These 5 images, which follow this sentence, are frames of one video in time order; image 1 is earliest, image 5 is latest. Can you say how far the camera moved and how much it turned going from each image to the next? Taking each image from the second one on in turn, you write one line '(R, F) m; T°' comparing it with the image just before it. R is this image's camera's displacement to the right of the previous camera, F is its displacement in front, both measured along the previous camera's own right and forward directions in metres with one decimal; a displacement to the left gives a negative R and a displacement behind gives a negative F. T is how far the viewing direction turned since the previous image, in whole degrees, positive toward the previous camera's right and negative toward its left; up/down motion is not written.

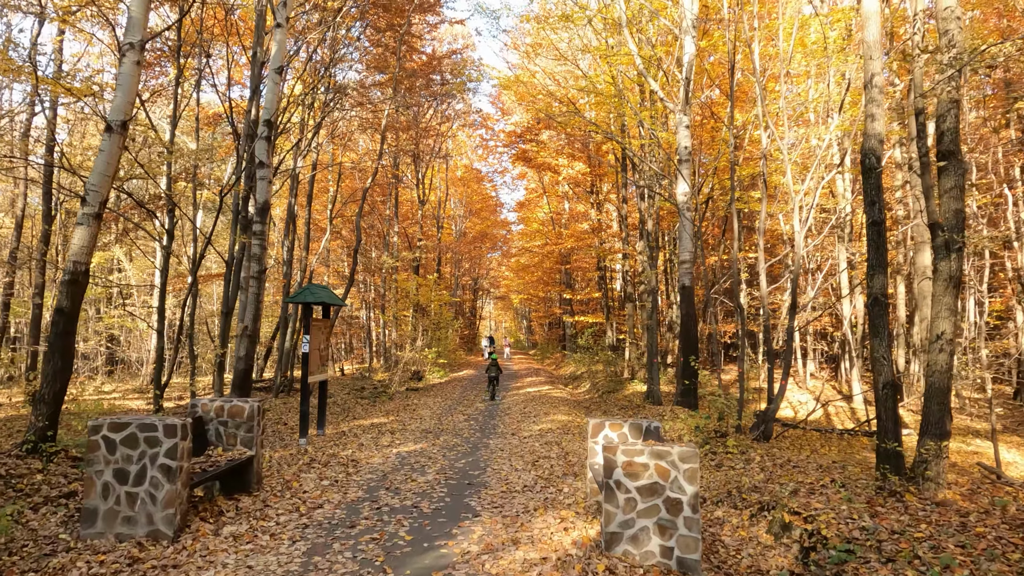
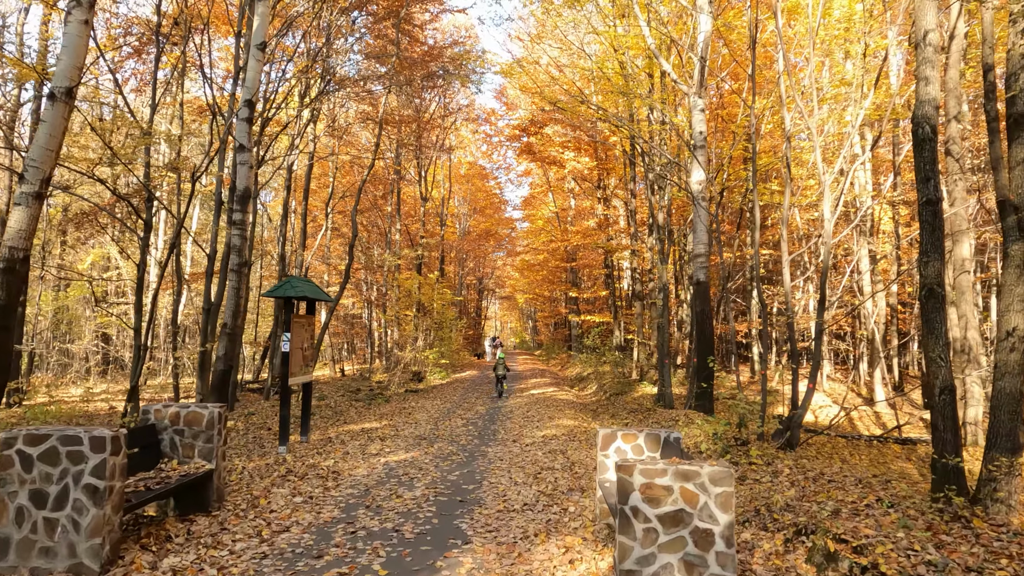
(+0.1, +0.8) m; -1°
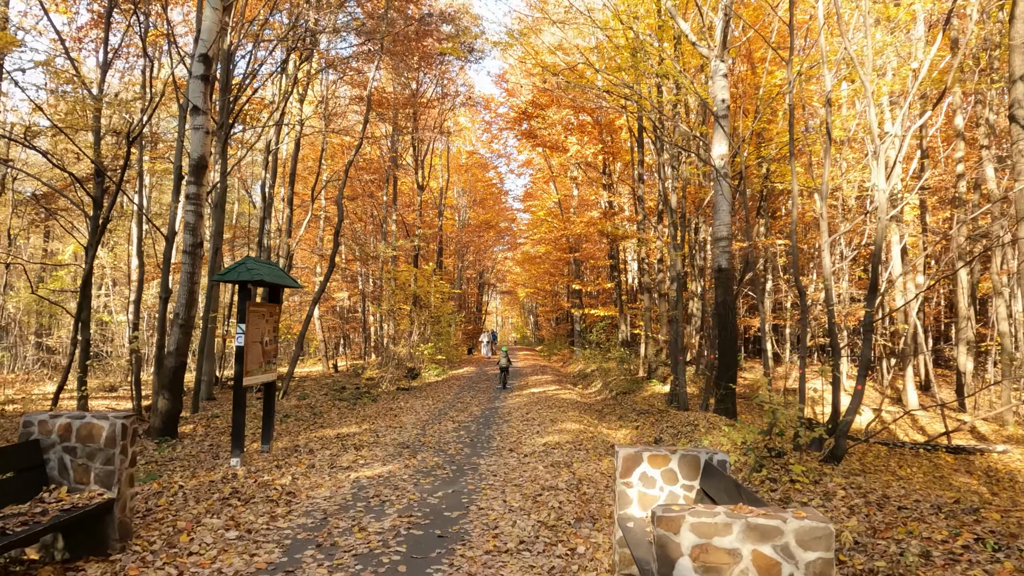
(+0.1, +1.2) m; 0°
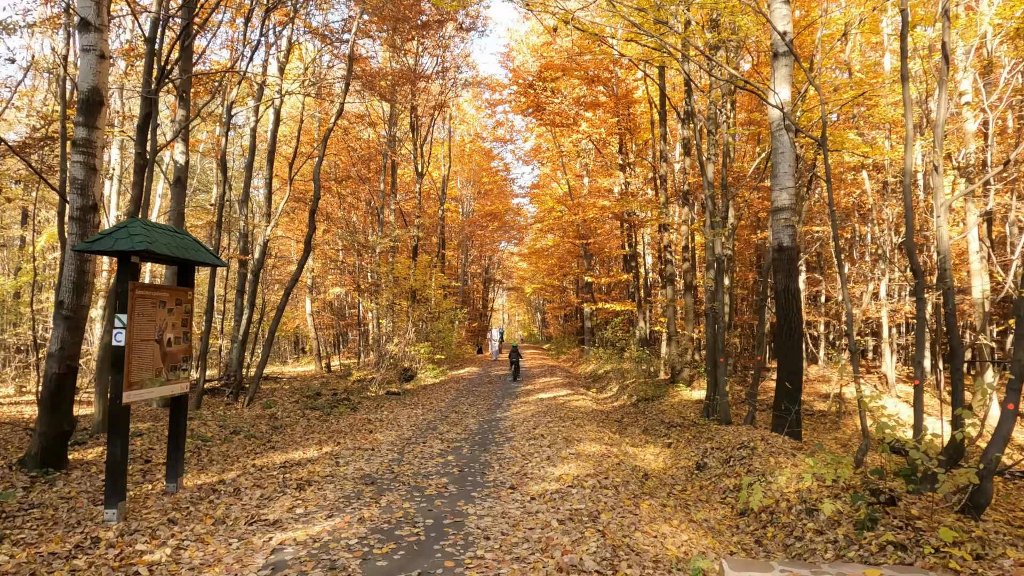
(0.0, +2.0) m; -1°
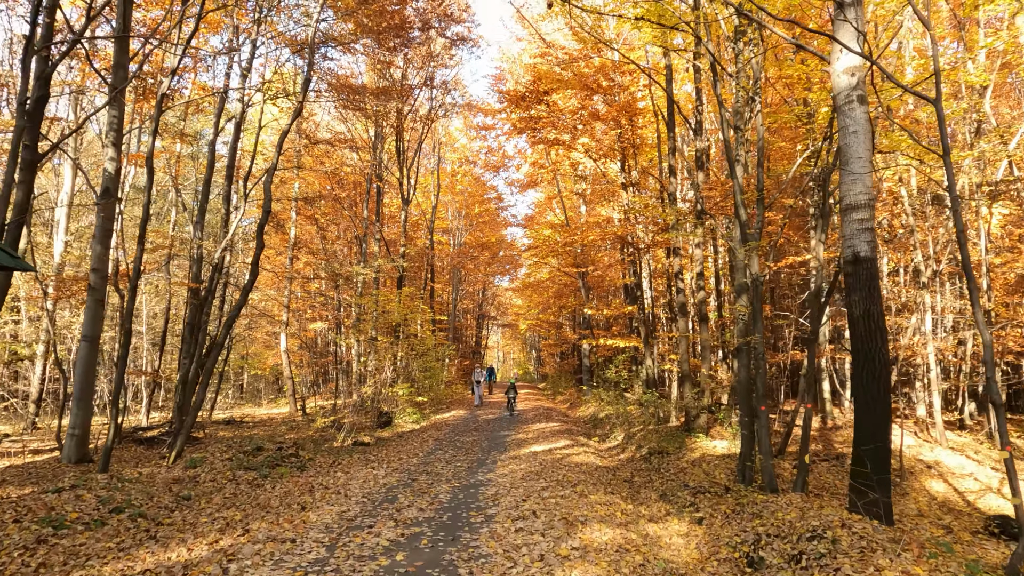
(+0.1, +2.0) m; 0°
